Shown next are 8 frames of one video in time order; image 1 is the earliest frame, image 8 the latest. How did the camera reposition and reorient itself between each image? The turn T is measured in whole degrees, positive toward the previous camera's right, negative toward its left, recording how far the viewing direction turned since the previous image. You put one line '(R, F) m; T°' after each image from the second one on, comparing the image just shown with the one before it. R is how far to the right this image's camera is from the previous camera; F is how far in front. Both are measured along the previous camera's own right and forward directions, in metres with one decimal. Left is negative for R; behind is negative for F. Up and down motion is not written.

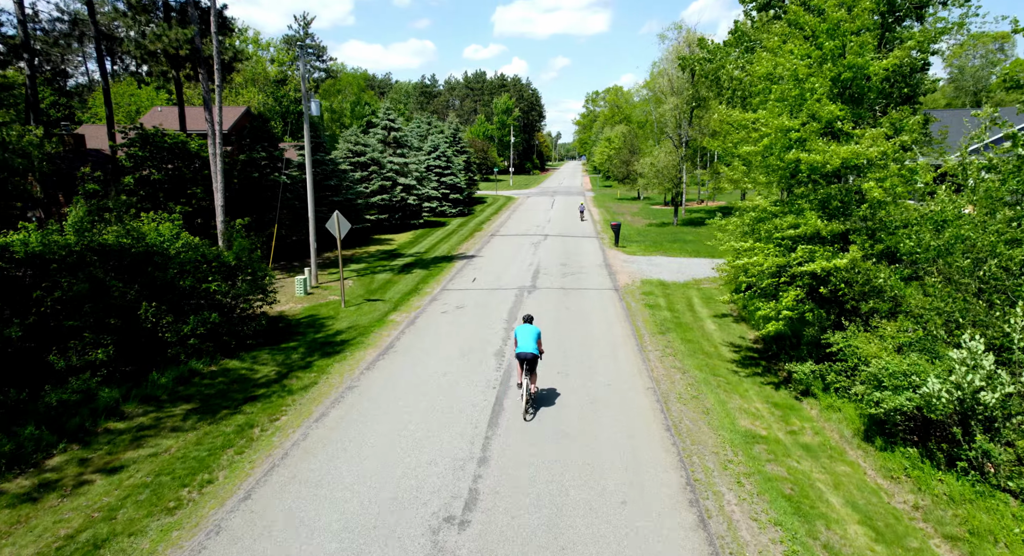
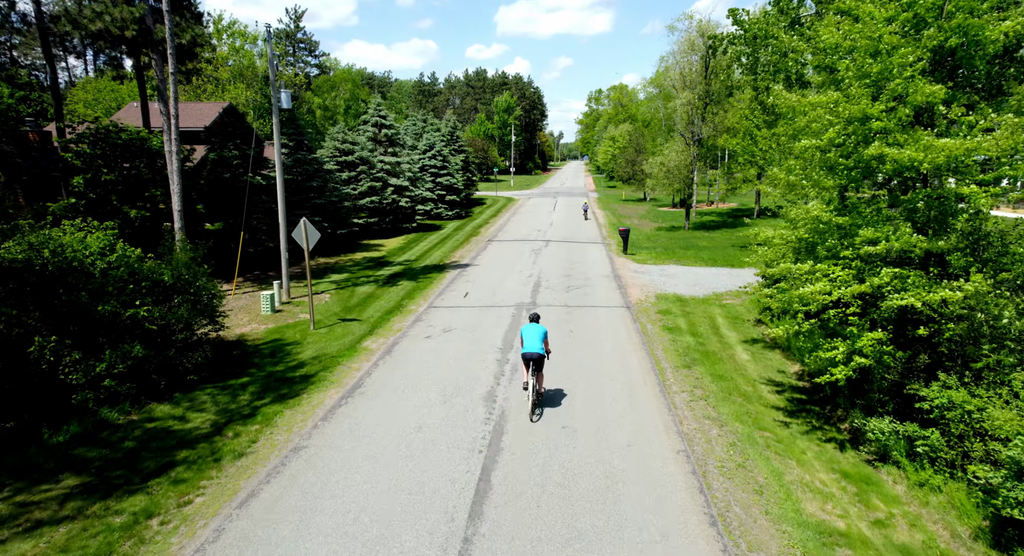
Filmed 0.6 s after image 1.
(+0.1, +2.4) m; 0°
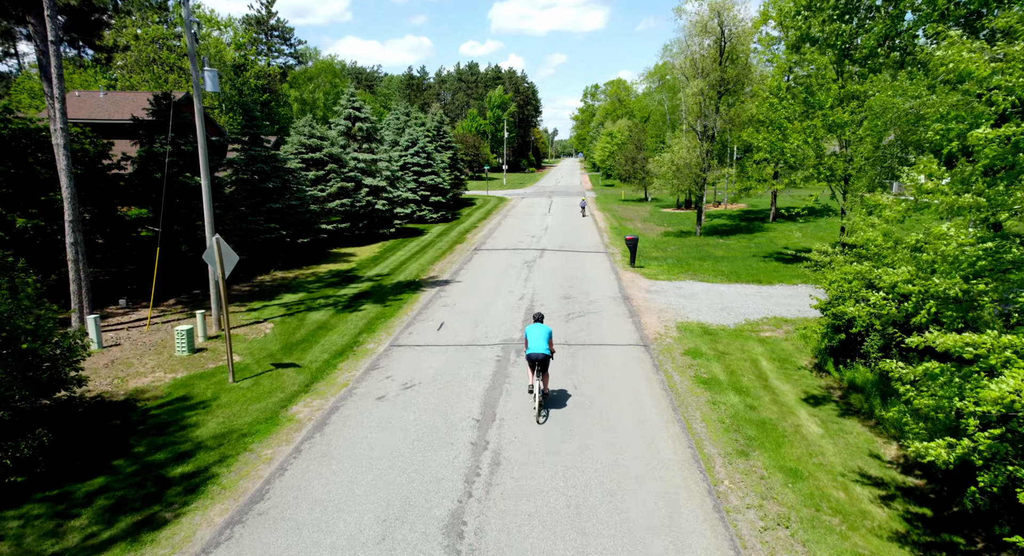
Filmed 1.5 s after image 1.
(+0.2, +3.7) m; +1°
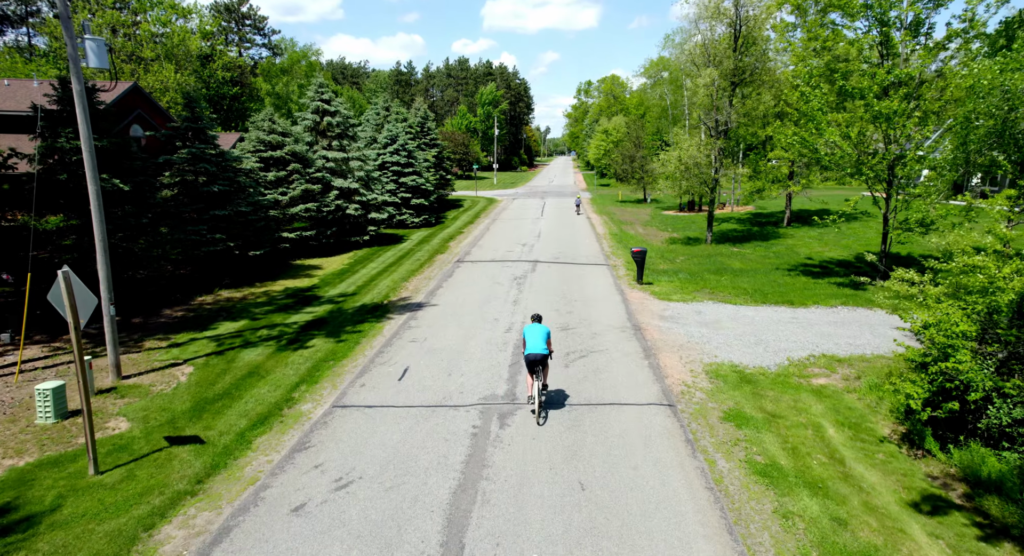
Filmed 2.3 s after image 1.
(+0.2, +3.3) m; +1°
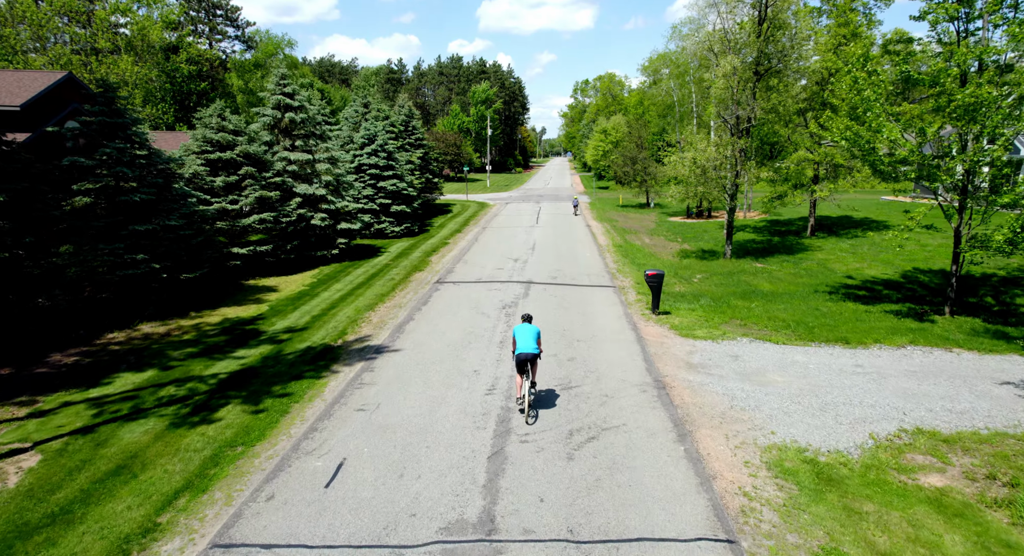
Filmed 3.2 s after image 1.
(+0.2, +3.6) m; 0°
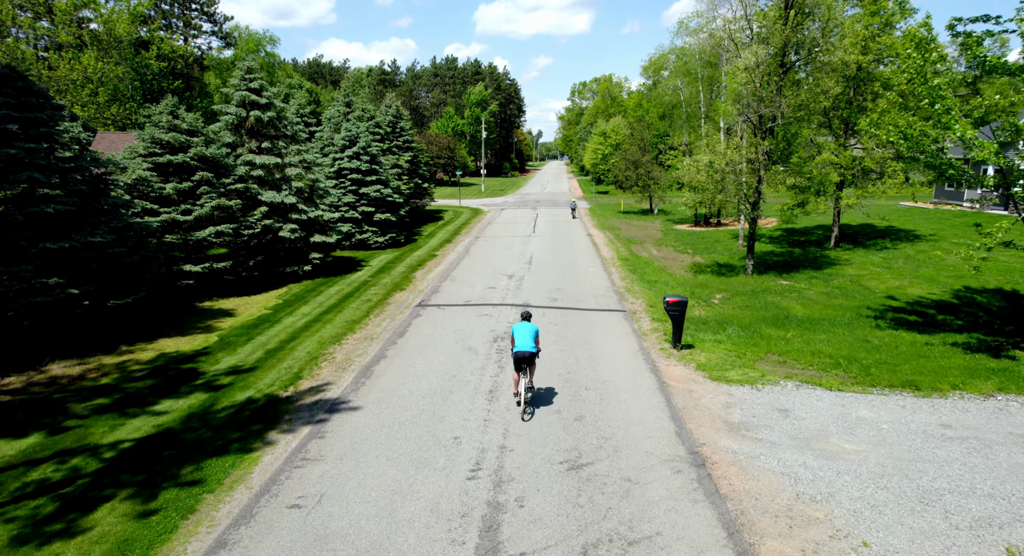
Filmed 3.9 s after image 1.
(+0.1, +2.7) m; 0°
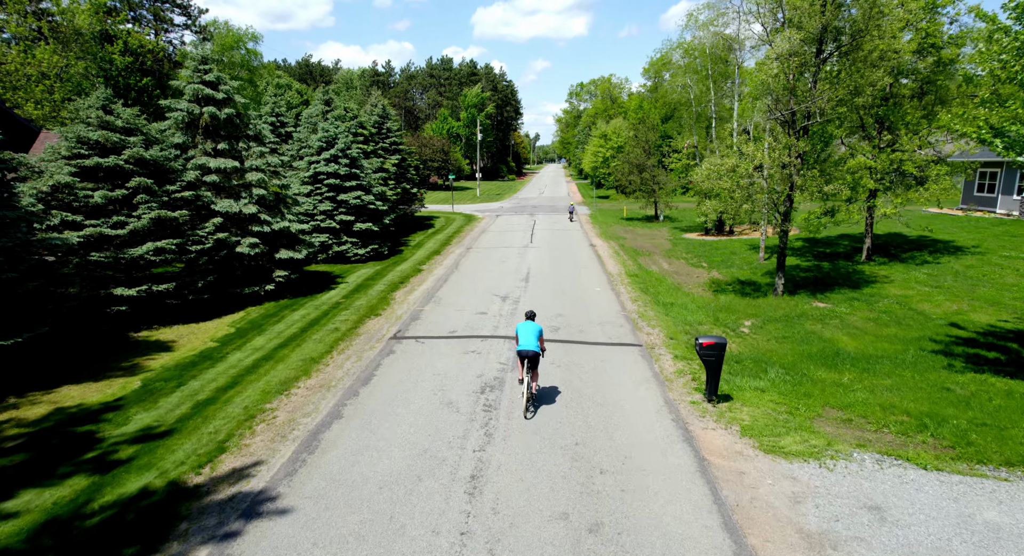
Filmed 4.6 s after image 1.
(+0.1, +2.9) m; 0°
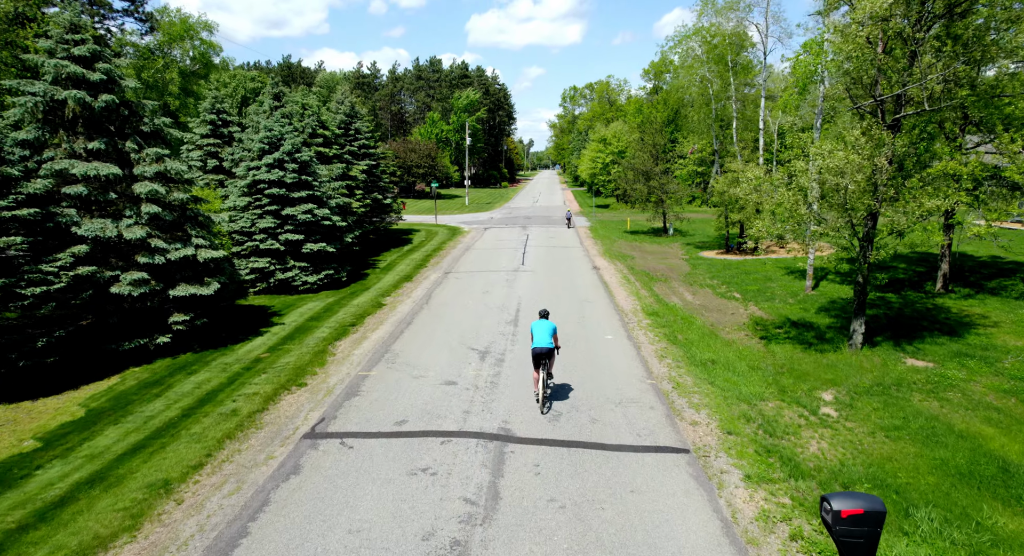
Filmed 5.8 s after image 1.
(+0.3, +5.2) m; +1°
